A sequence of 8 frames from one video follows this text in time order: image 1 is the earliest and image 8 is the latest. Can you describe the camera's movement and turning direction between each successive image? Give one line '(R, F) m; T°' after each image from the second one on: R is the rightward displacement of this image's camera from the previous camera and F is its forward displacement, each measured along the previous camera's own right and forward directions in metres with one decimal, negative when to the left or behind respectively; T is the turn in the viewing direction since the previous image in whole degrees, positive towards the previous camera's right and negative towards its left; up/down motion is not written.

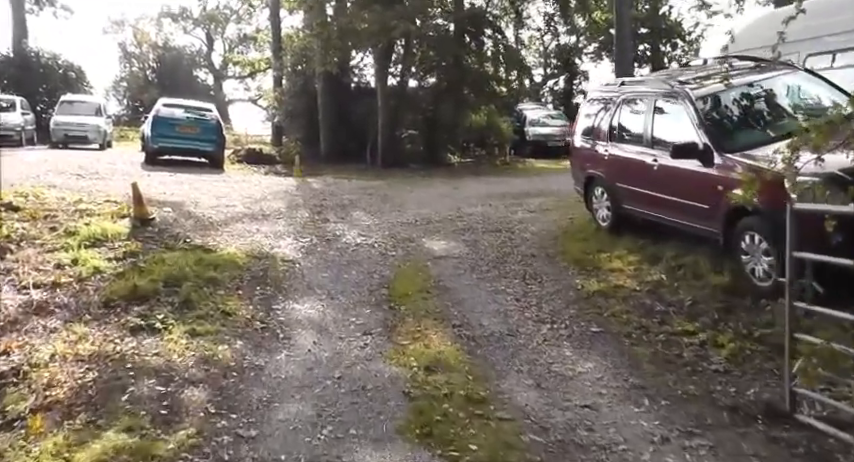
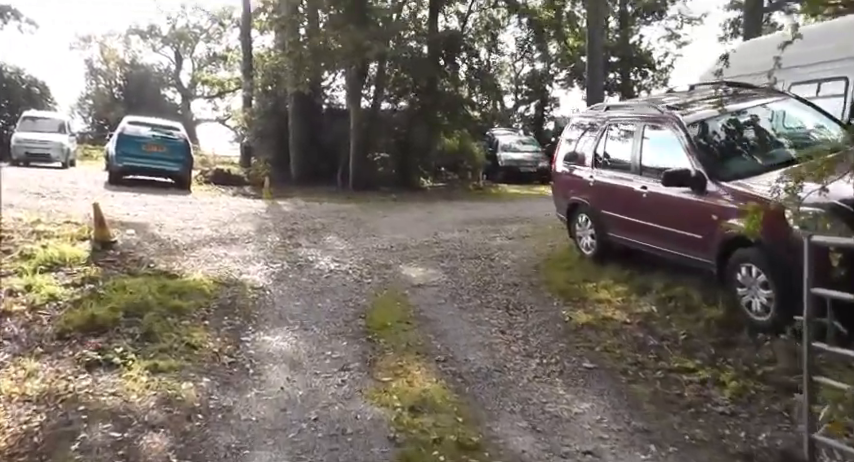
(-0.1, +0.4) m; +2°
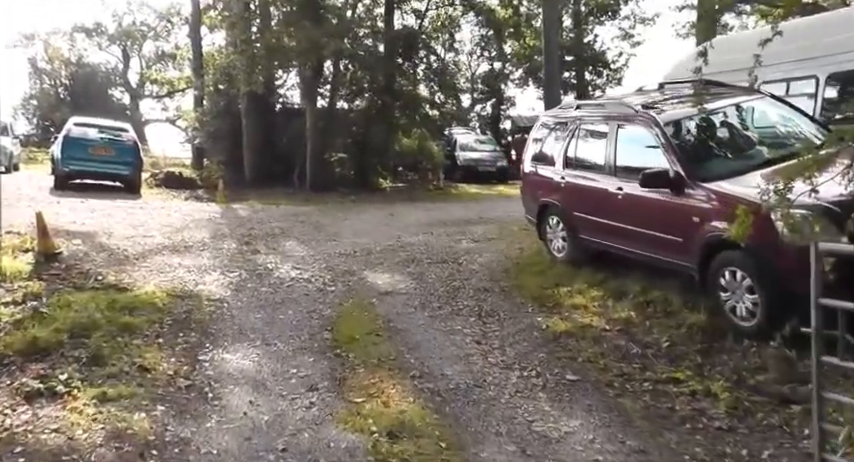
(-0.1, +0.4) m; +3°
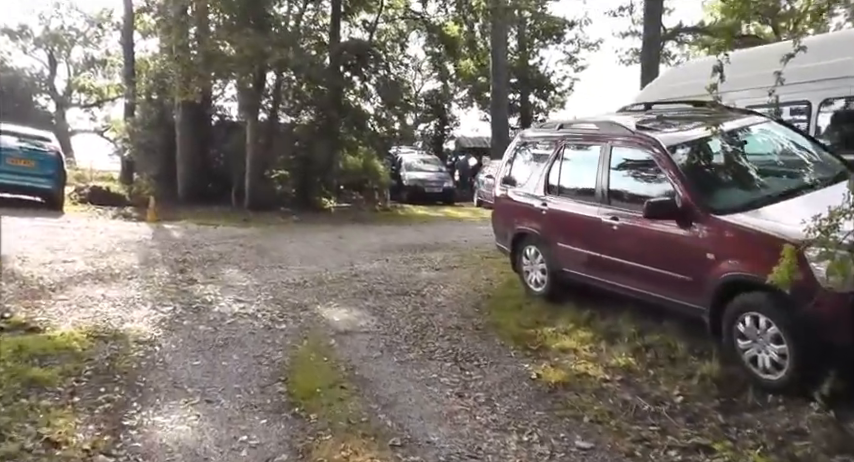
(-0.3, +1.0) m; +5°
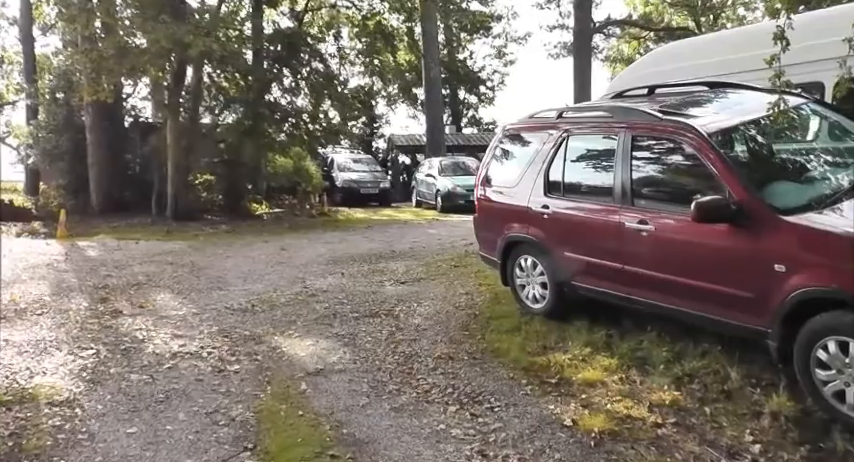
(-0.5, +1.3) m; +6°
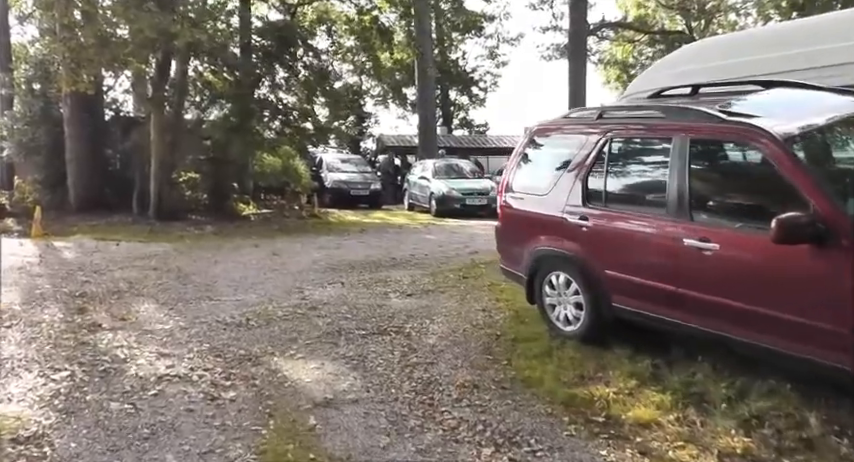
(-0.3, +0.7) m; +1°
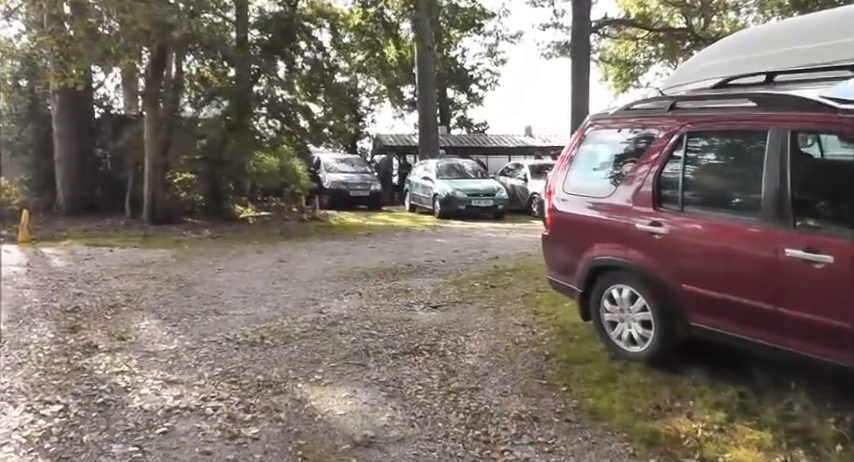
(-0.4, +0.7) m; +1°
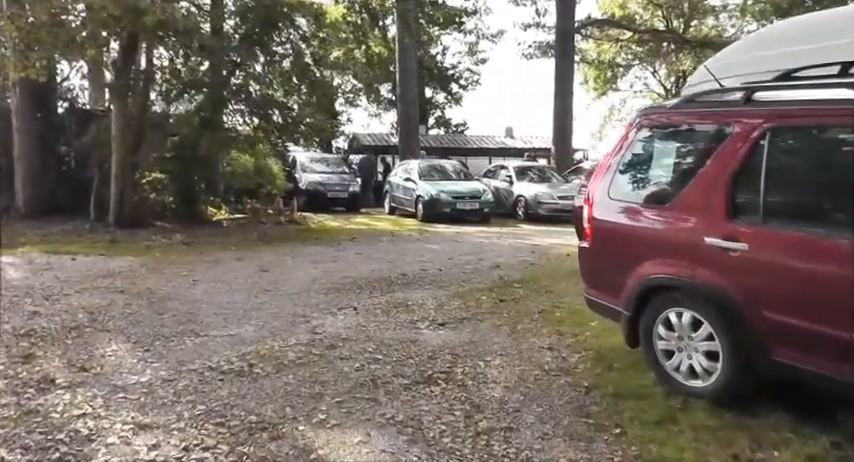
(-0.3, +0.8) m; +2°
